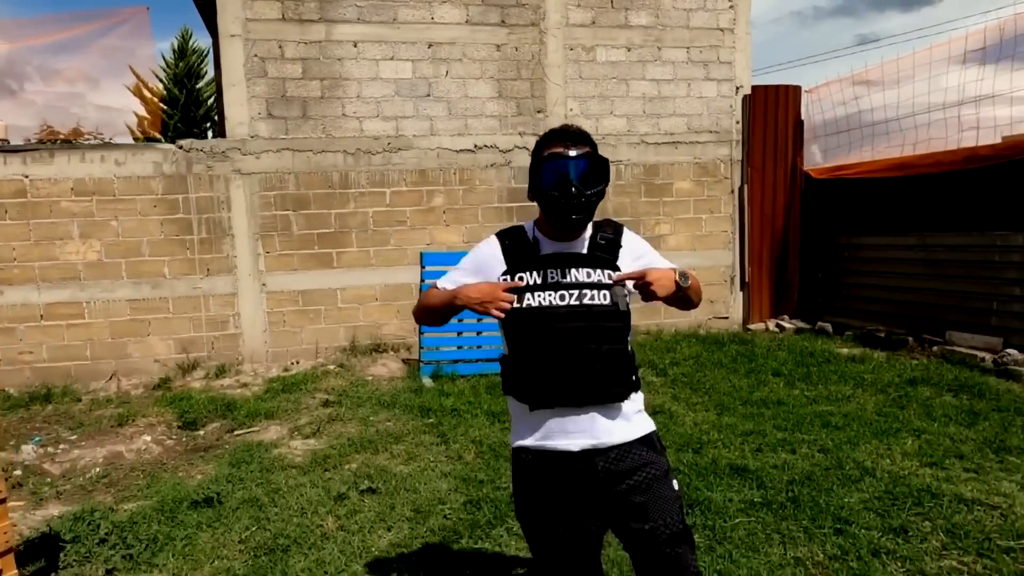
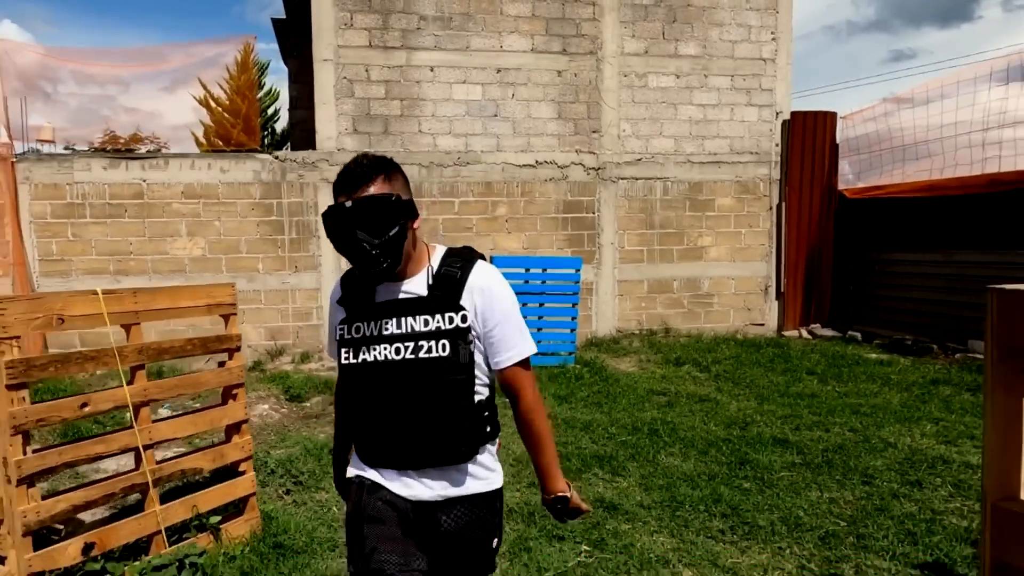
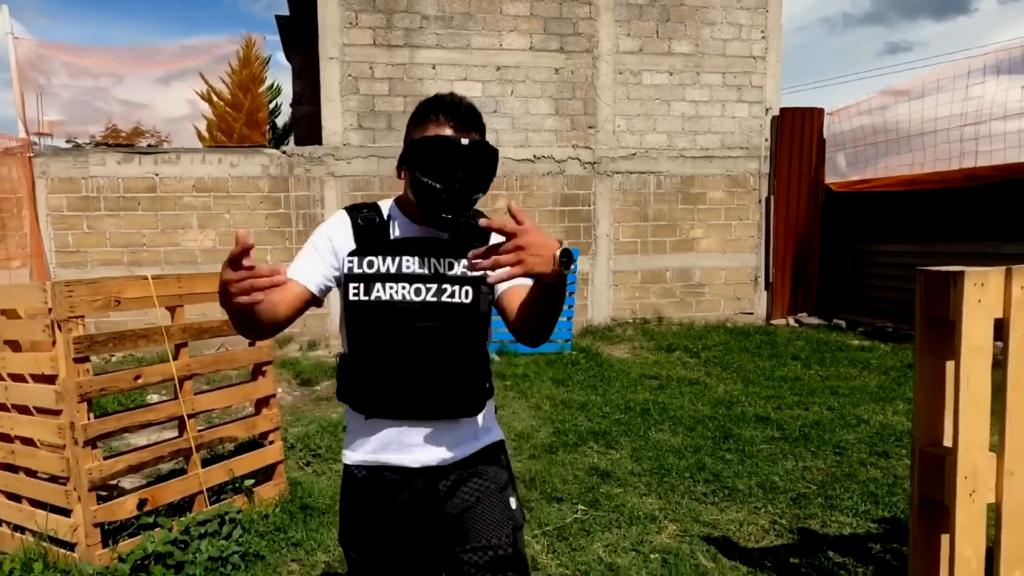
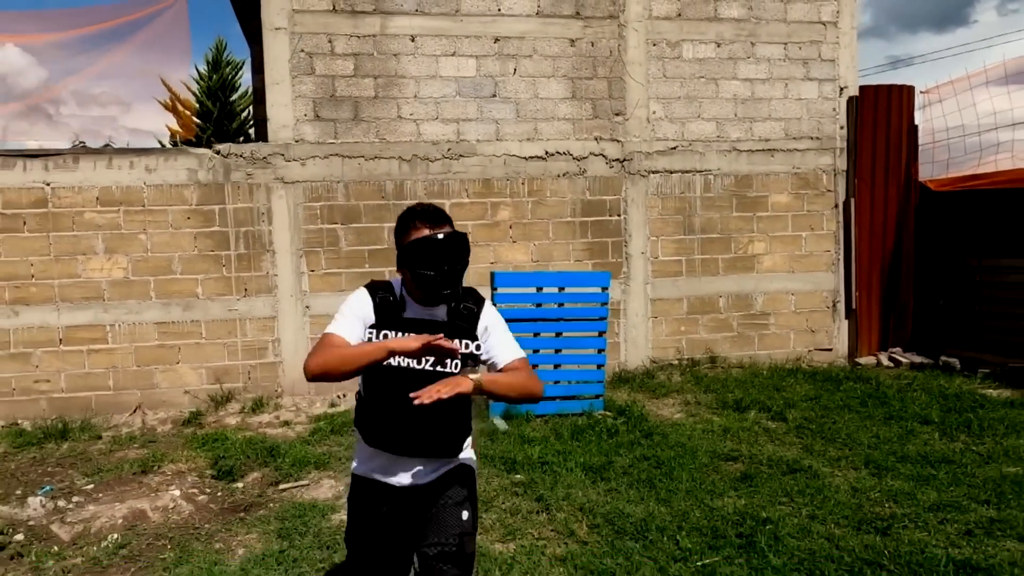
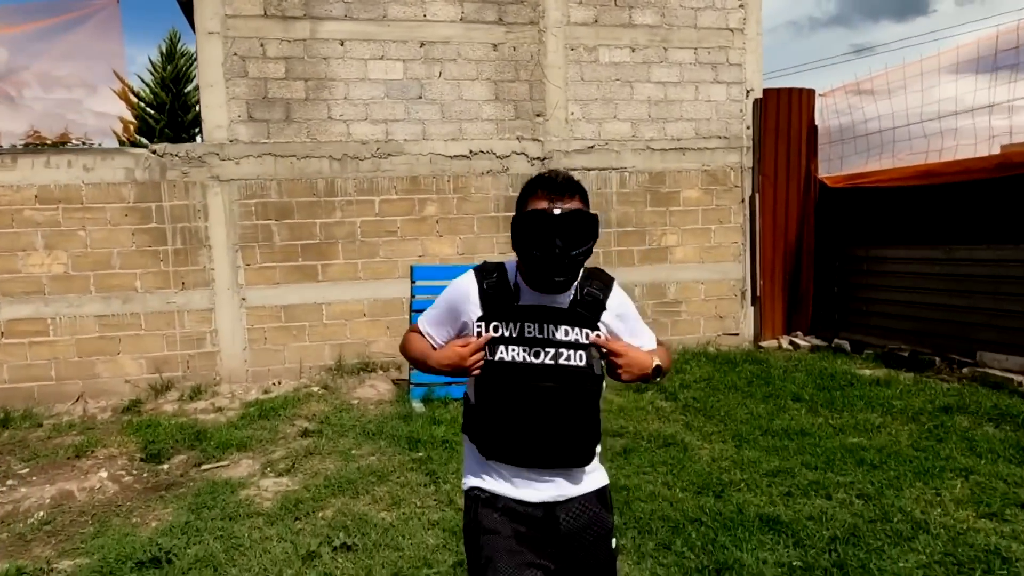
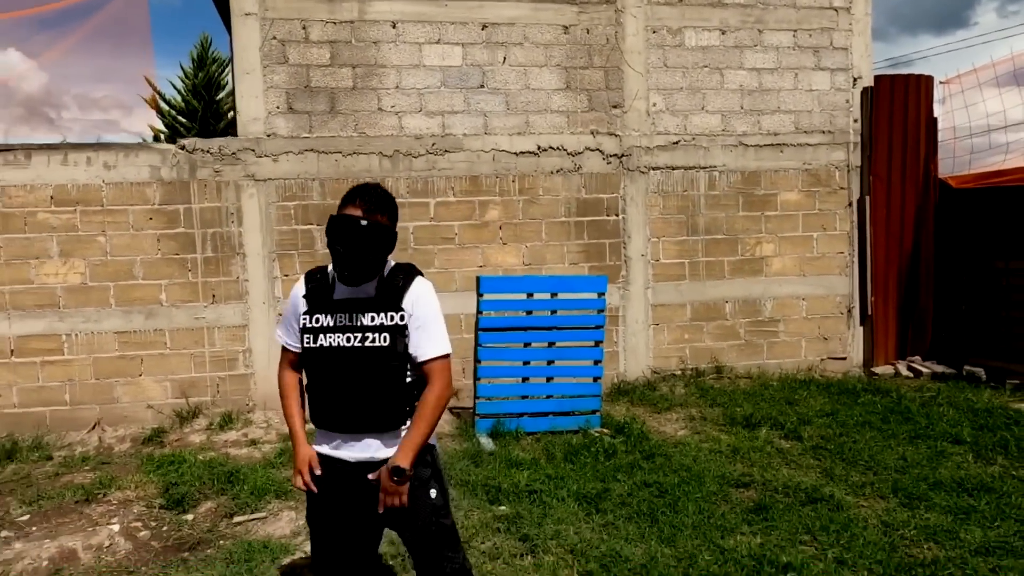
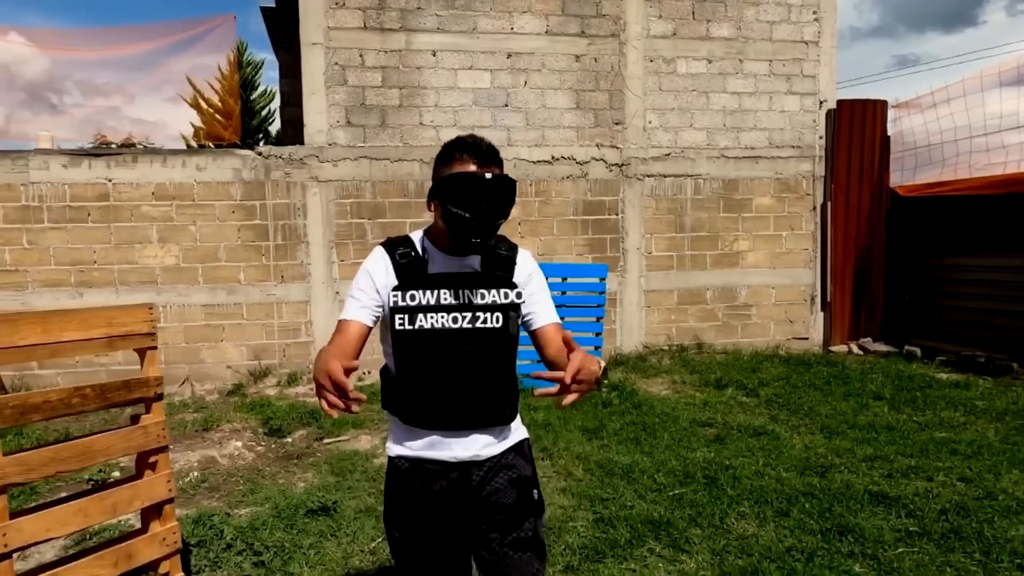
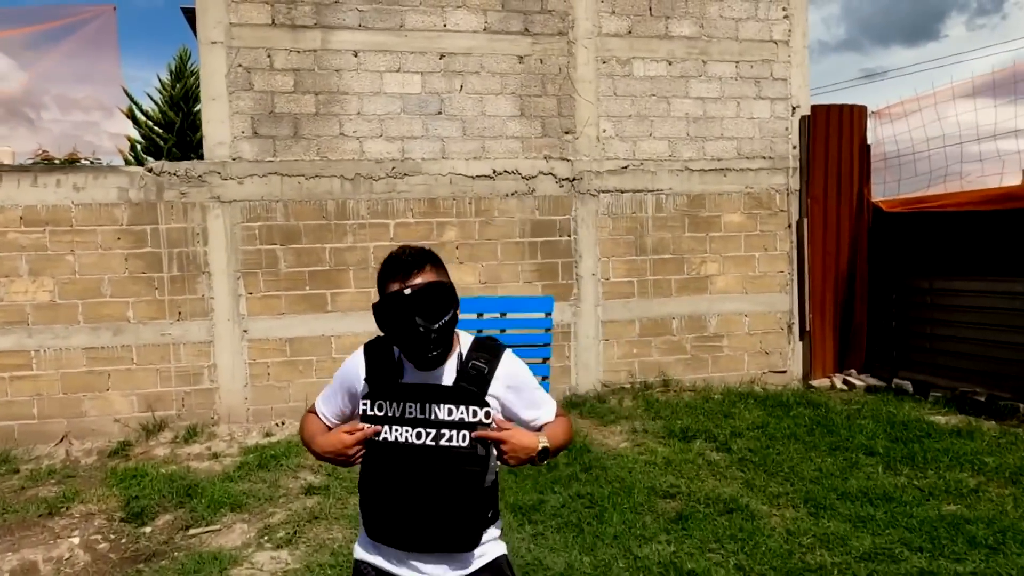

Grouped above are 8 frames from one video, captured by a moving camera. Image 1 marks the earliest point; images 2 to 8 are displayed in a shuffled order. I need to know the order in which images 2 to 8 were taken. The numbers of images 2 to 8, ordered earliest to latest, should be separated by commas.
5, 8, 6, 4, 7, 2, 3
